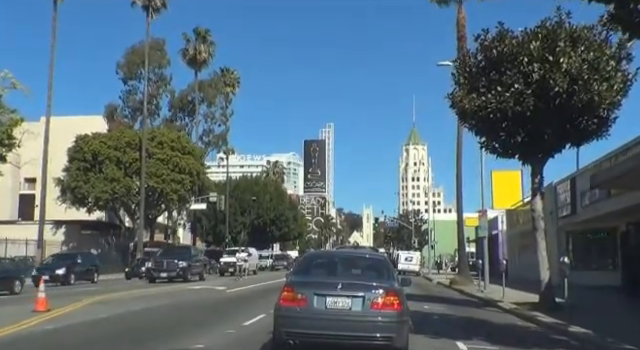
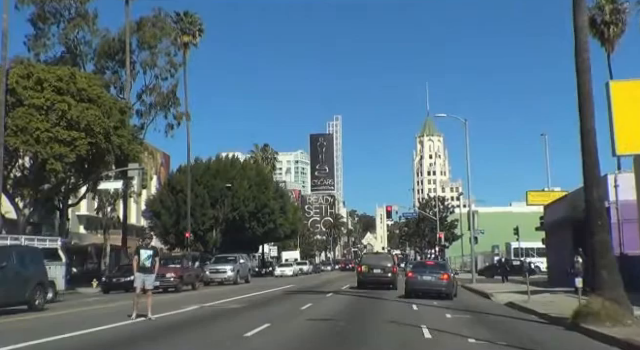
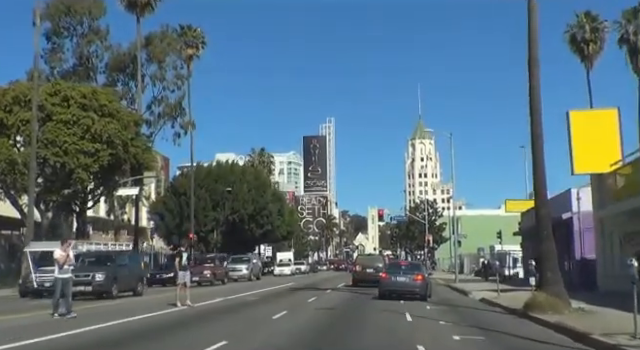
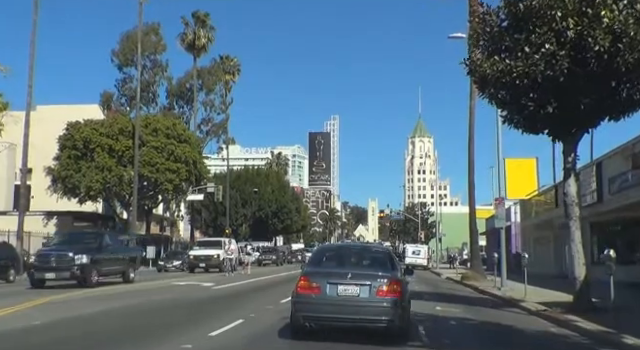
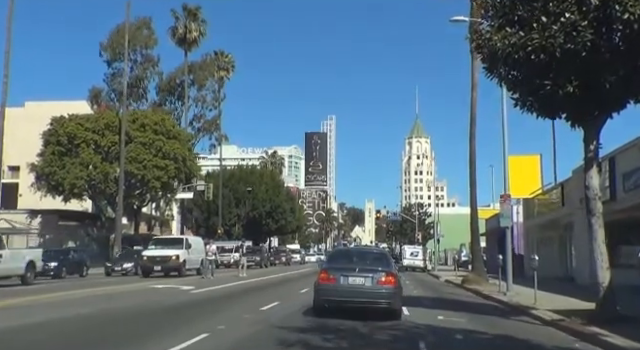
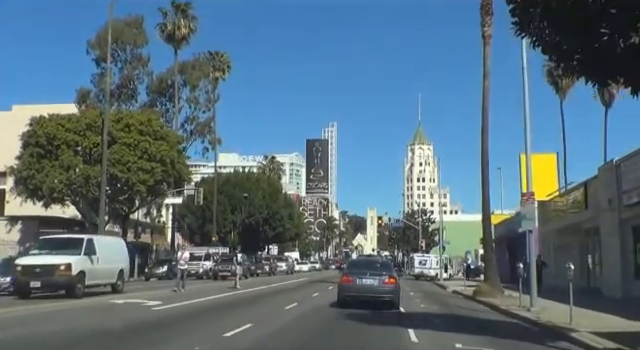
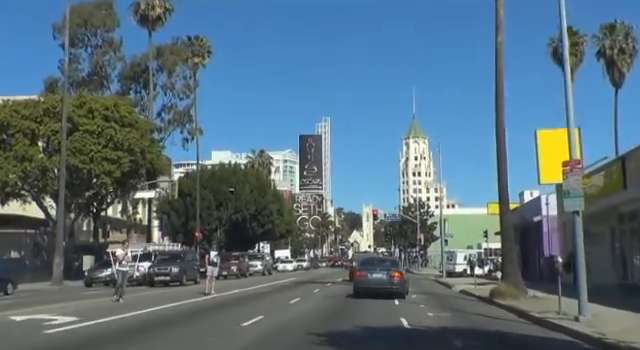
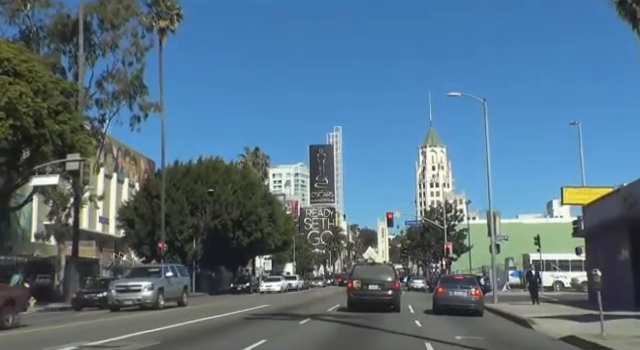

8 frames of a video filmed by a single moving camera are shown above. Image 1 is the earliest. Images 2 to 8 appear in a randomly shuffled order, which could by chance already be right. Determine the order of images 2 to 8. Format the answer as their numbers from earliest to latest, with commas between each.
4, 5, 6, 7, 3, 2, 8
